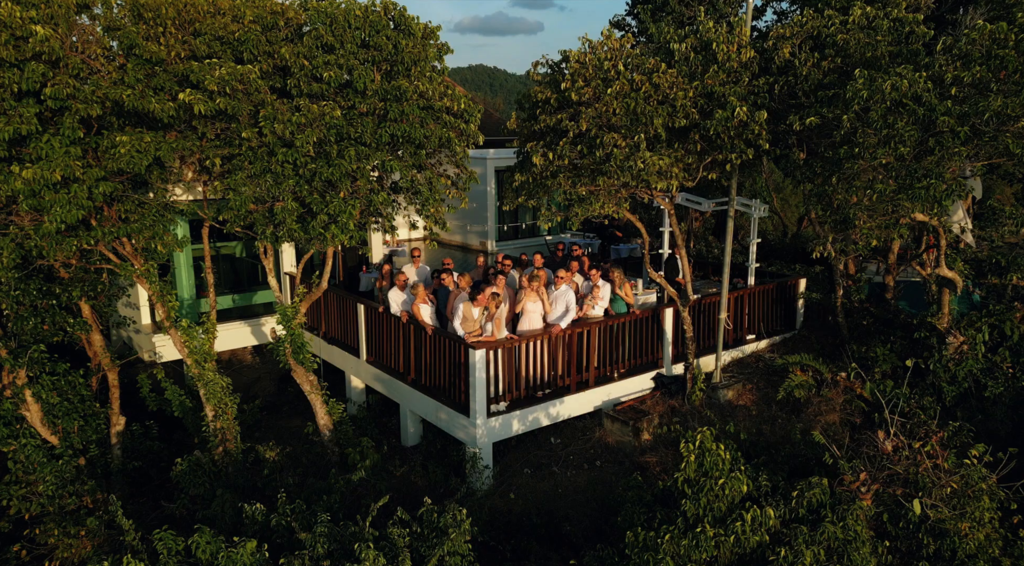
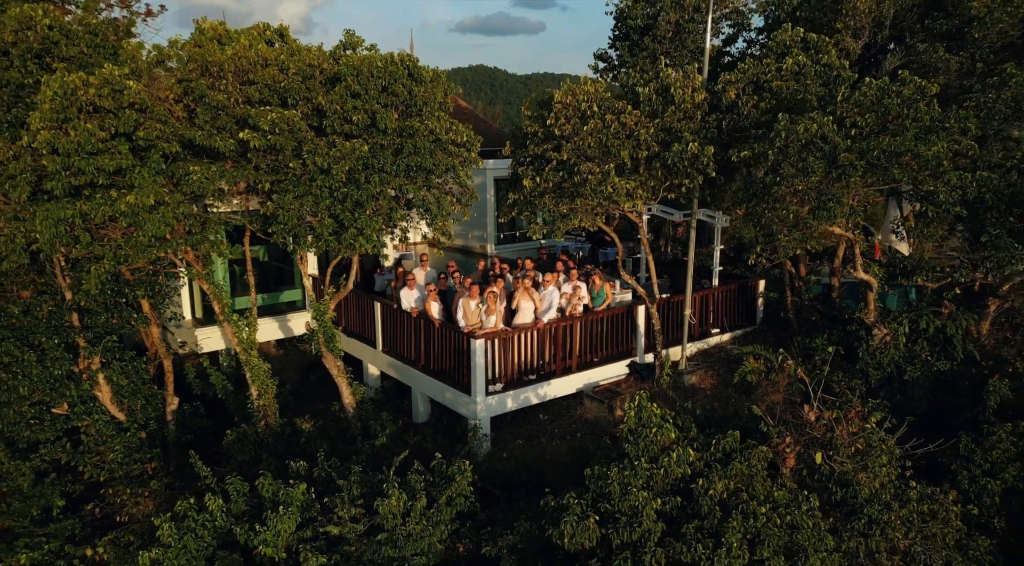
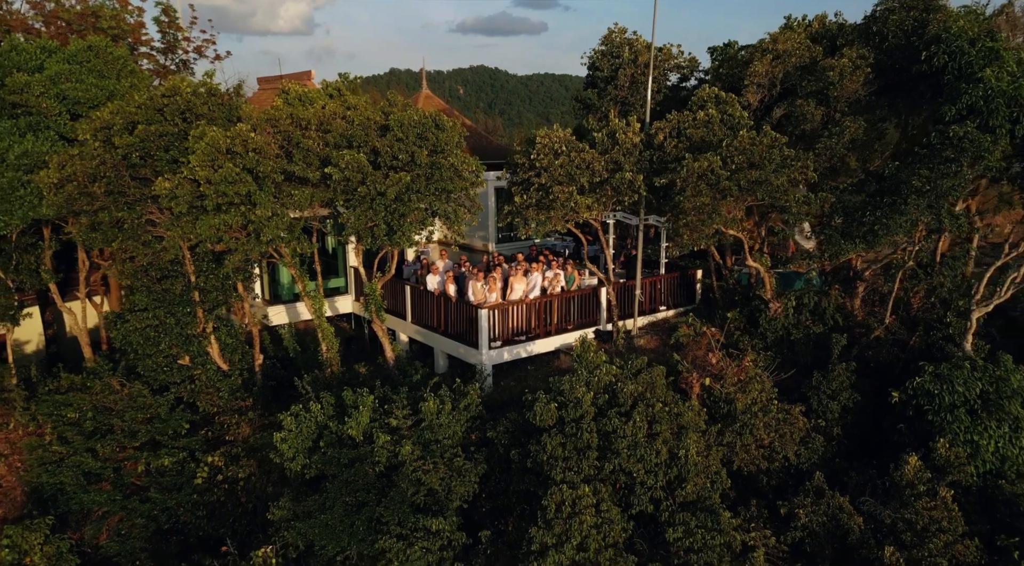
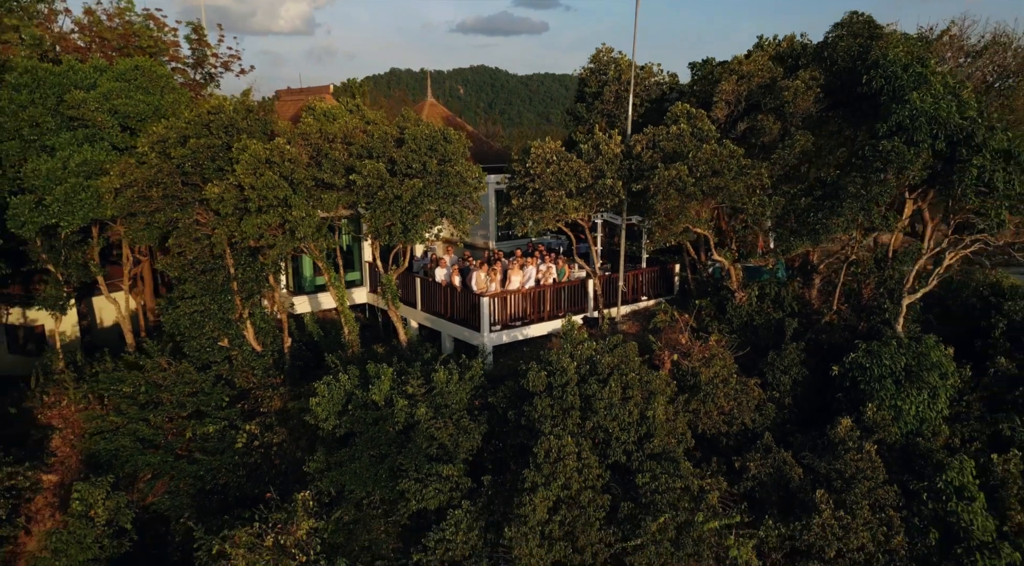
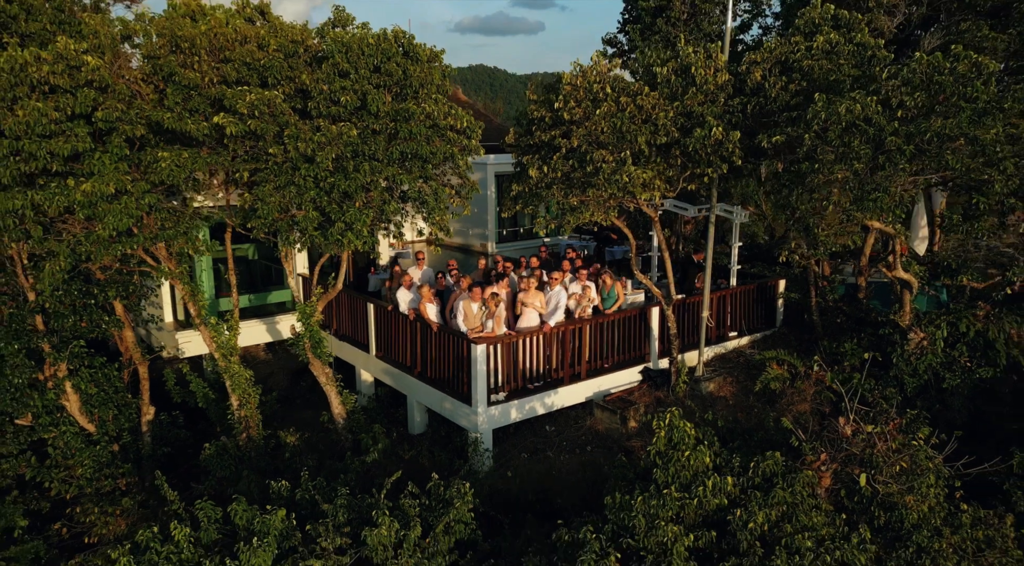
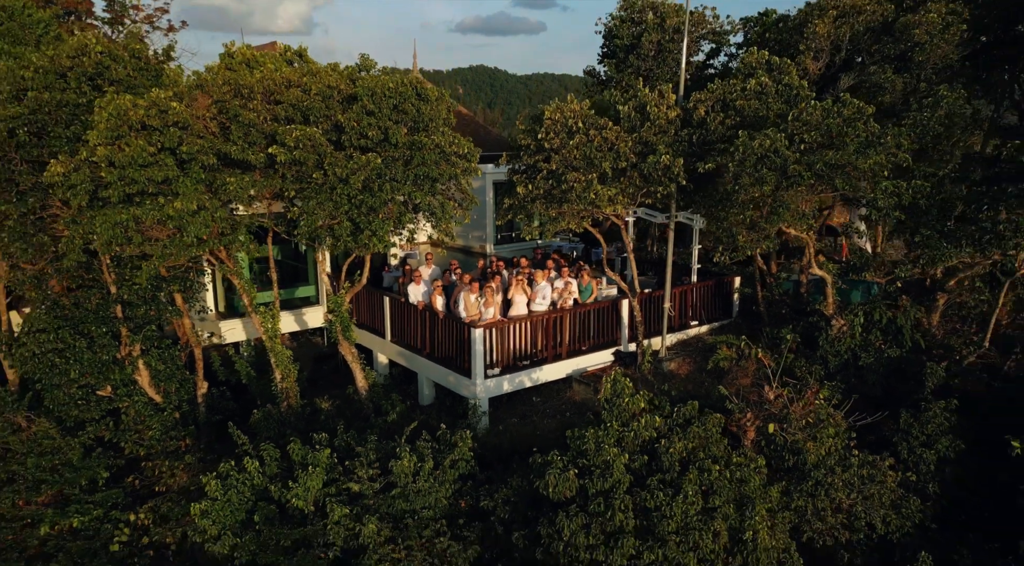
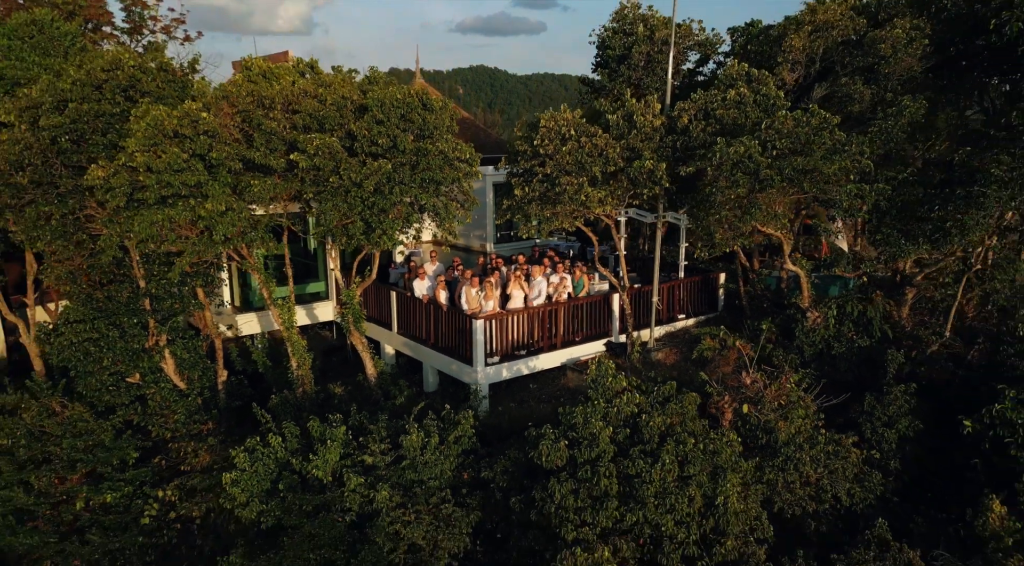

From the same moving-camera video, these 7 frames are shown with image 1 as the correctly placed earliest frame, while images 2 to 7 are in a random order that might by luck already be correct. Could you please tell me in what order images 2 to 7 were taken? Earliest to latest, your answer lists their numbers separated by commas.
5, 2, 6, 7, 3, 4
